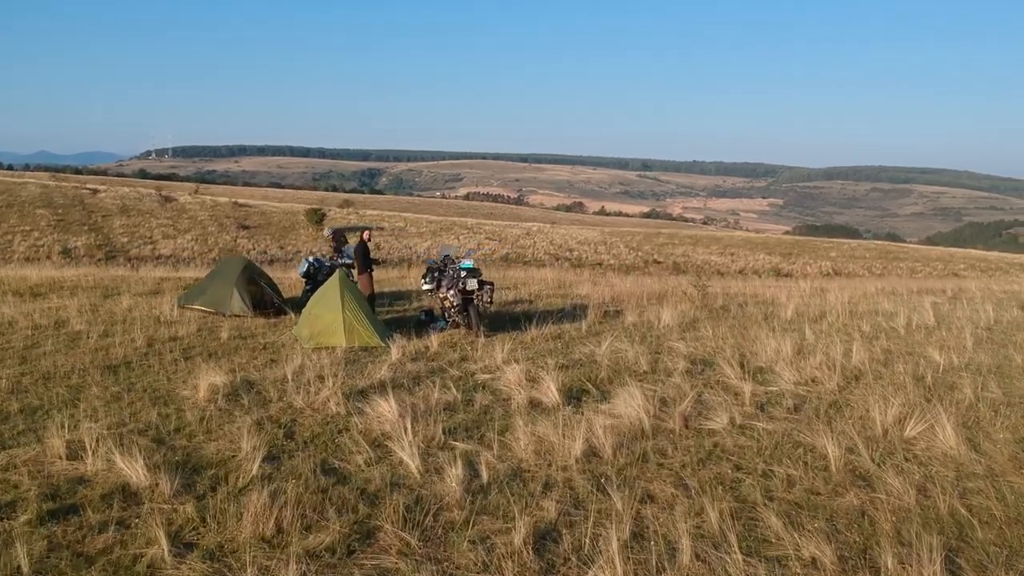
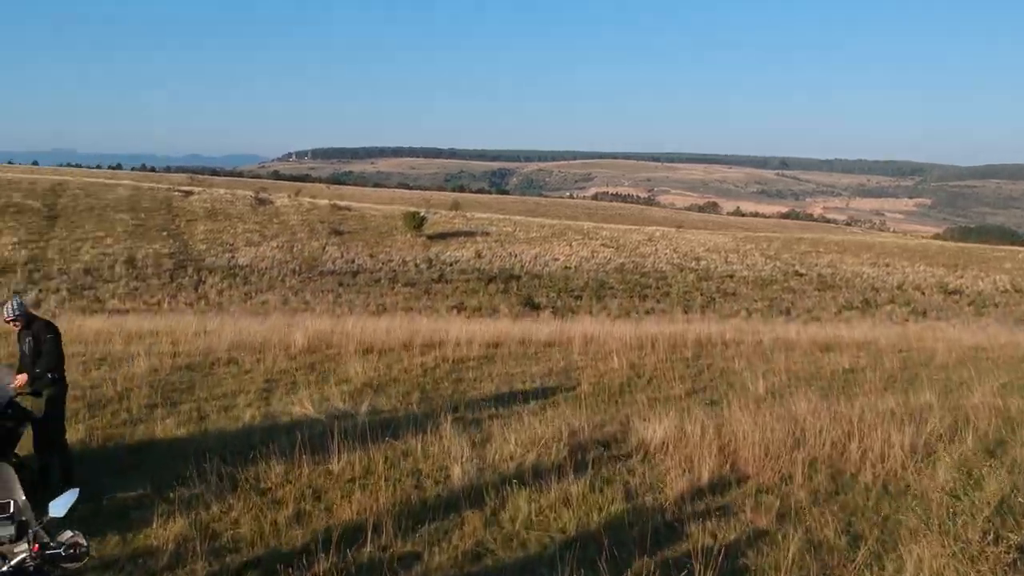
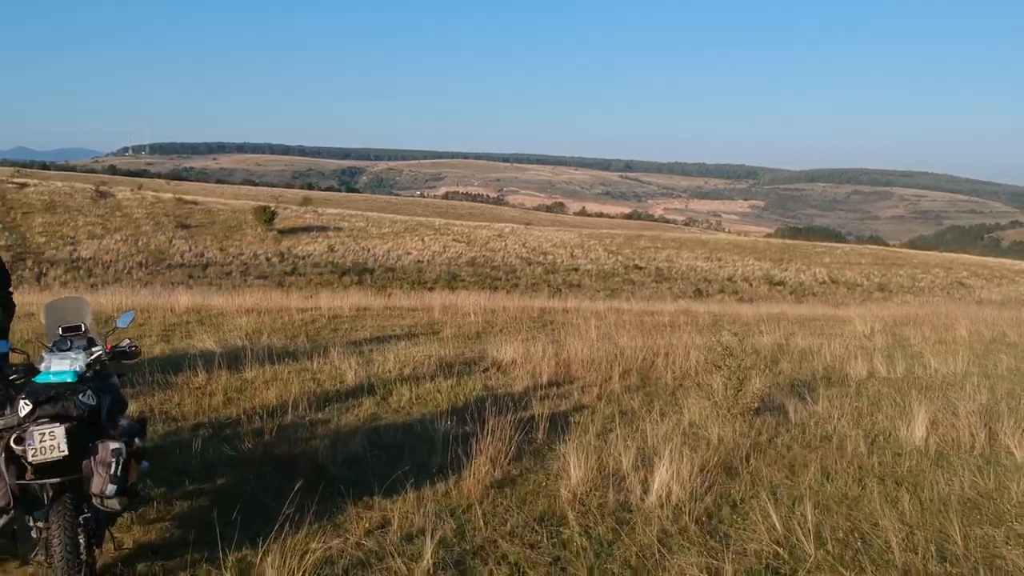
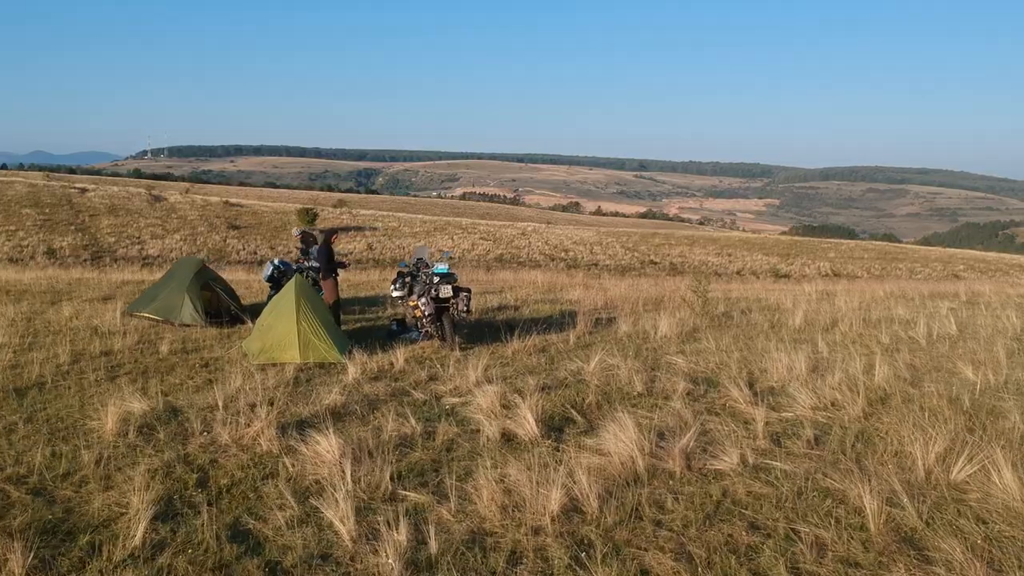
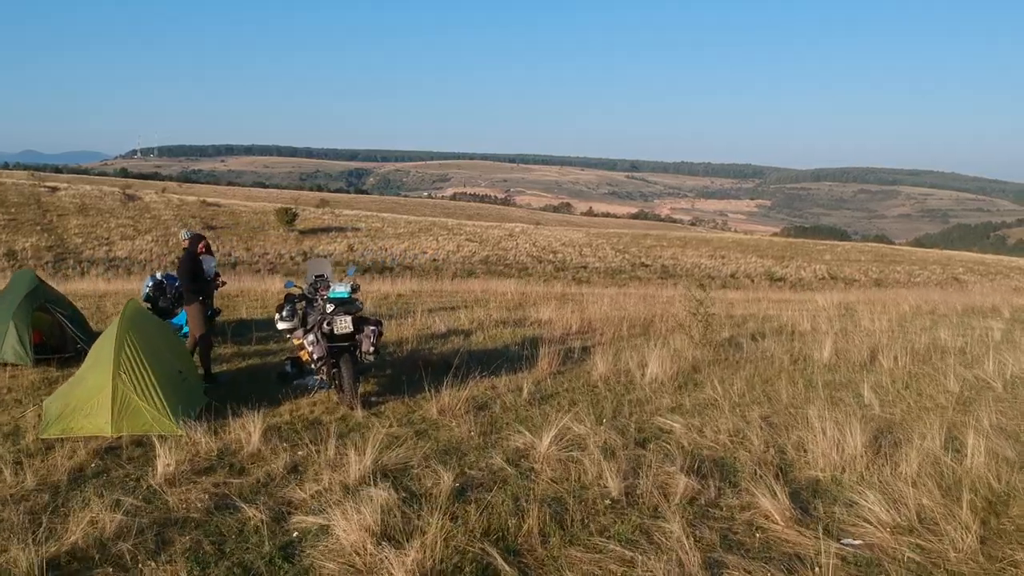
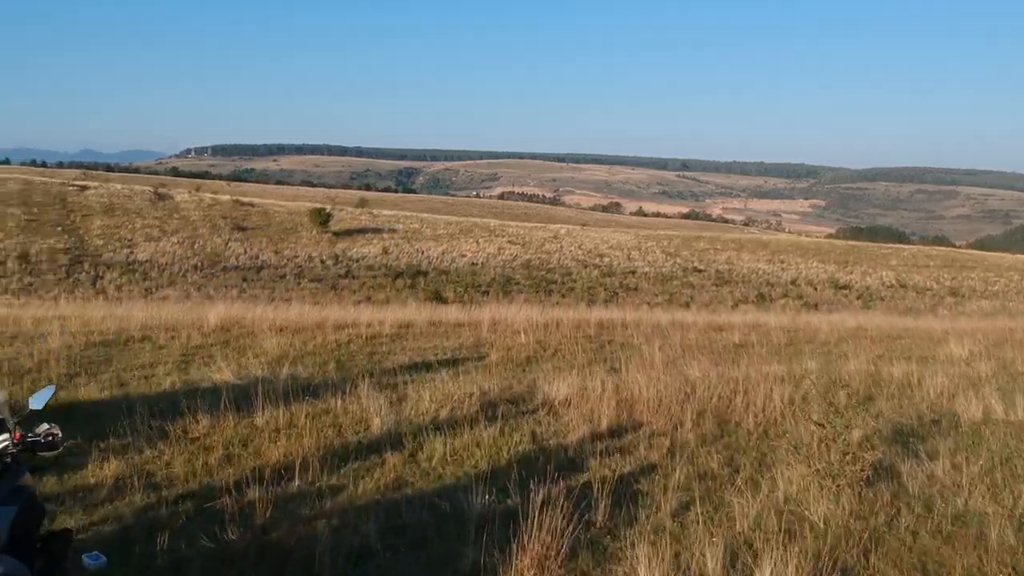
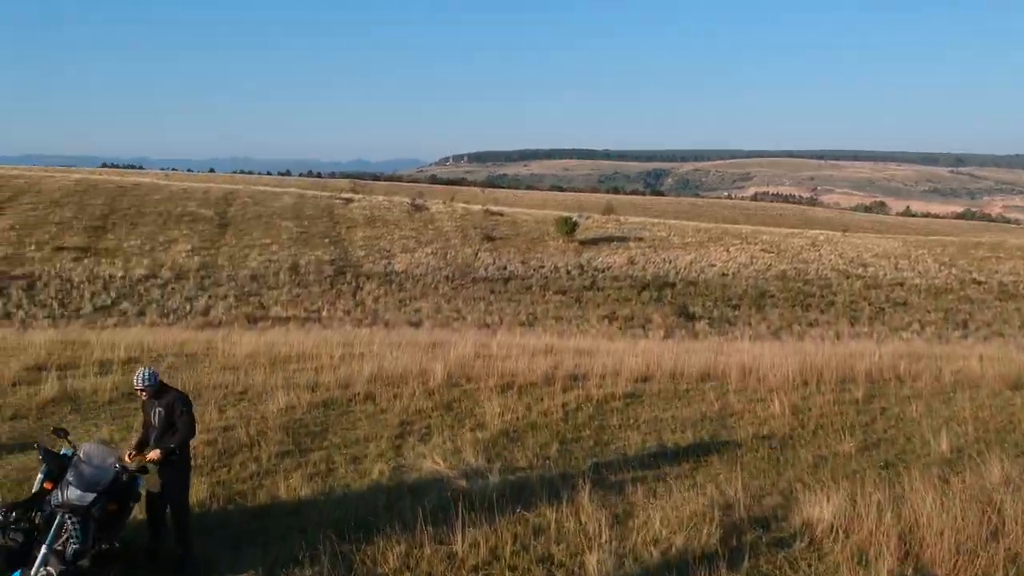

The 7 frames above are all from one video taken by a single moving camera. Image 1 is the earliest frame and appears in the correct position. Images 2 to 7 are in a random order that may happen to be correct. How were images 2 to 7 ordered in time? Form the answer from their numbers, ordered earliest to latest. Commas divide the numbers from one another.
4, 5, 3, 6, 2, 7
